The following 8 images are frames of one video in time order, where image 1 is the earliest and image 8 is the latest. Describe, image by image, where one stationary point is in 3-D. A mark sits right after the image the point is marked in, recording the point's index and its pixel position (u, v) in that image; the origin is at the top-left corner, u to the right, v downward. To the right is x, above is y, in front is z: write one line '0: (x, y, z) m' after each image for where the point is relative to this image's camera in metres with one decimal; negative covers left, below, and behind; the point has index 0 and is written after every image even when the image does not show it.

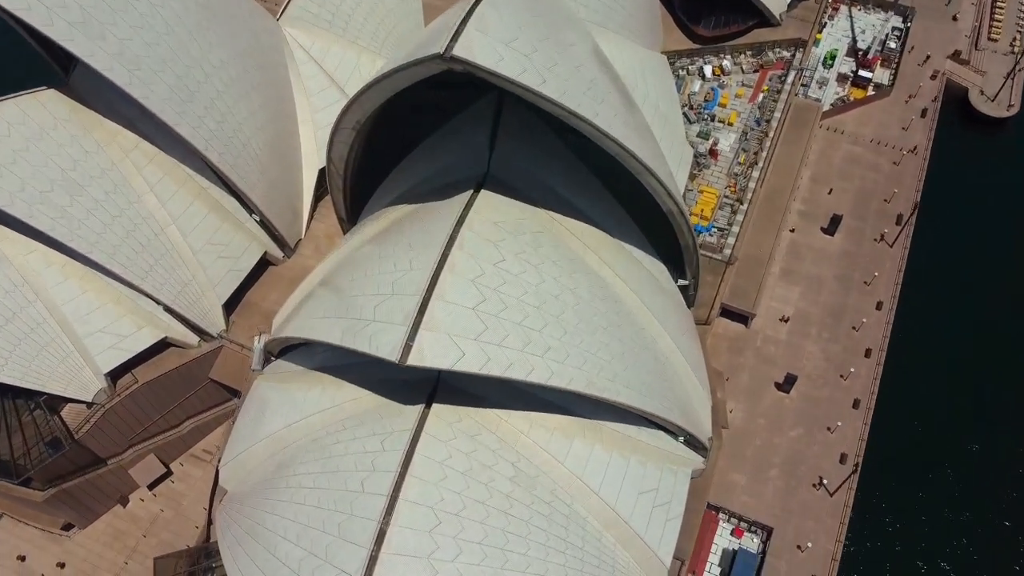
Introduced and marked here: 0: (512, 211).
0: (0.0, +1.7, +19.4) m
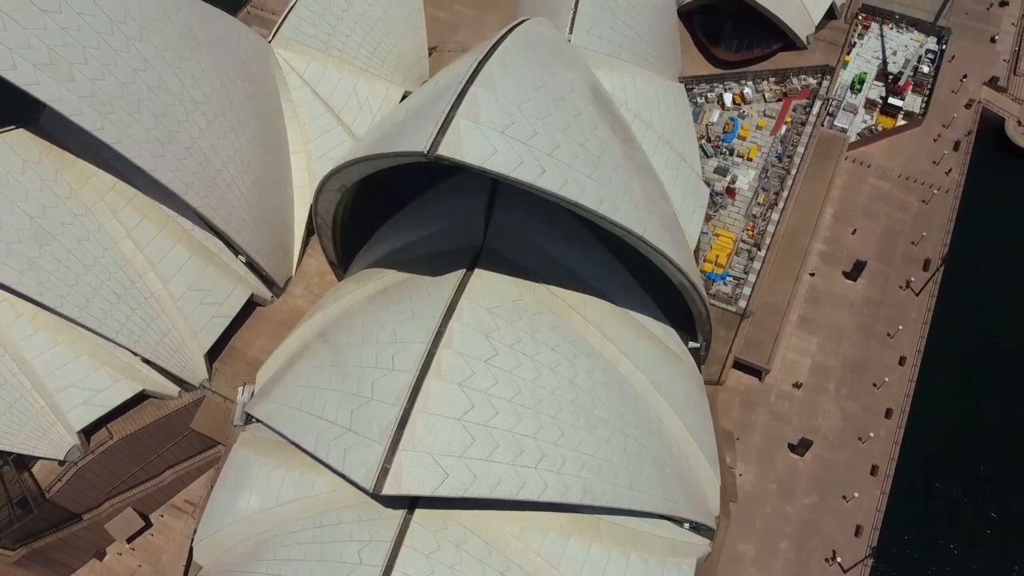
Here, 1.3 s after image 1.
0: (-0.1, -0.2, +17.8) m
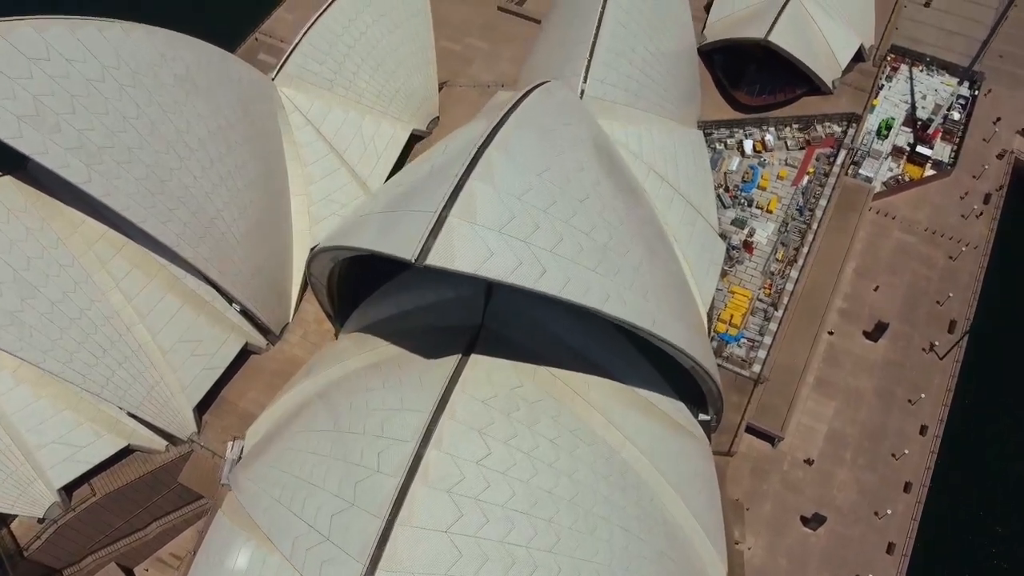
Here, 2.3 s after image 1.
0: (-0.1, -1.9, +16.7) m
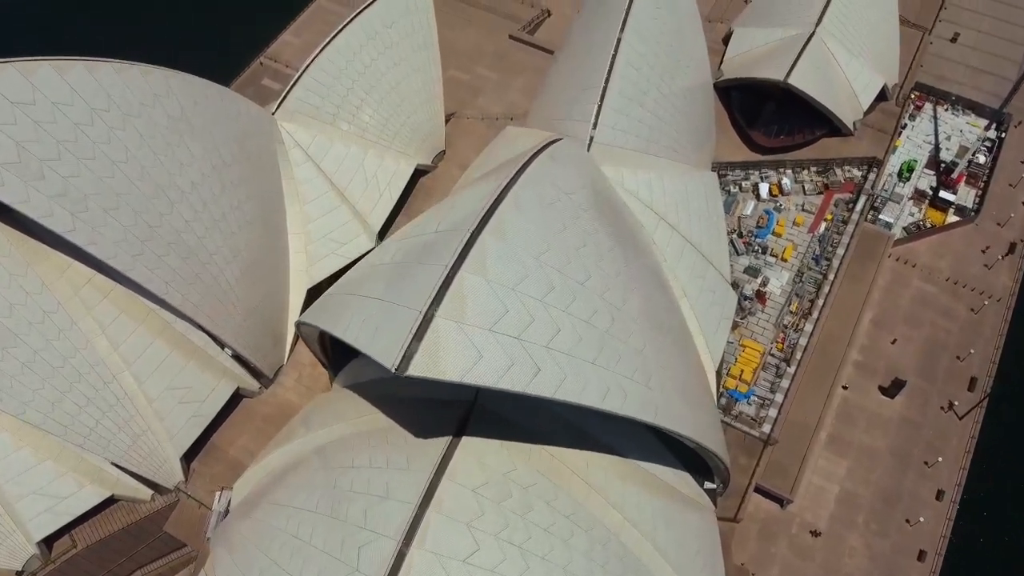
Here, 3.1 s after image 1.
0: (-0.2, -3.3, +15.8) m
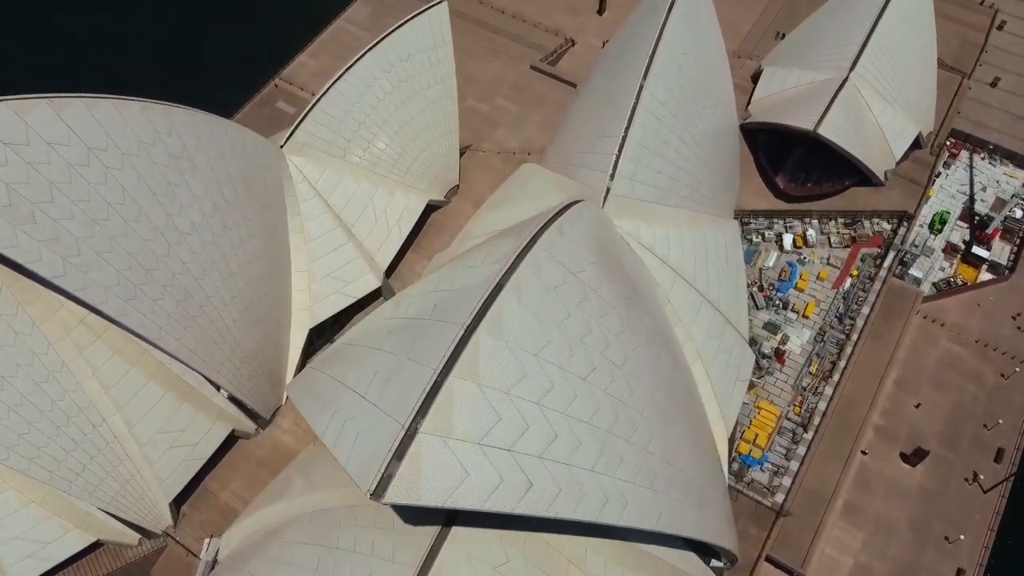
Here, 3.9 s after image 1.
0: (-0.4, -4.7, +14.9) m
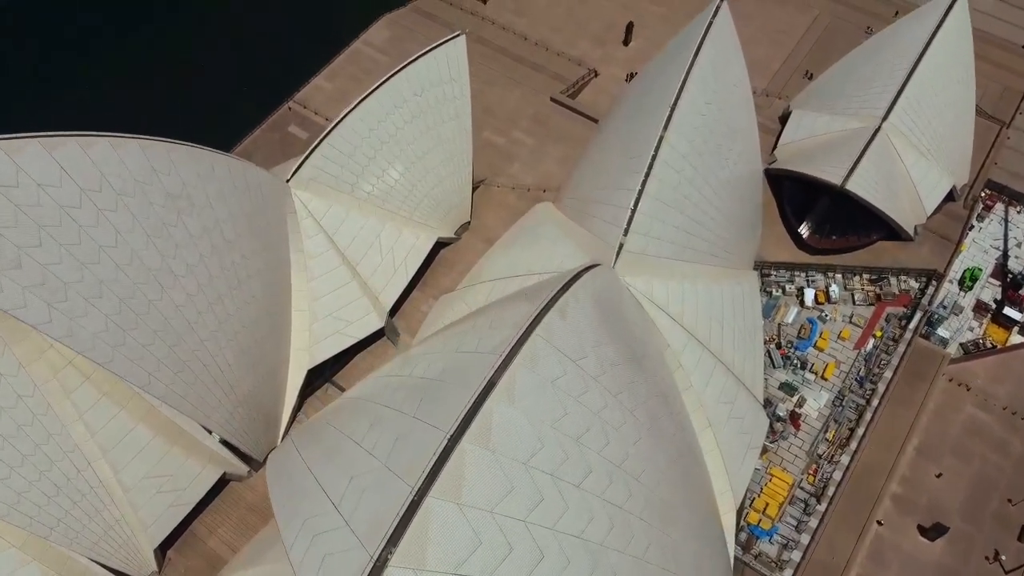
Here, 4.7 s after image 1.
0: (-0.6, -6.1, +14.1) m
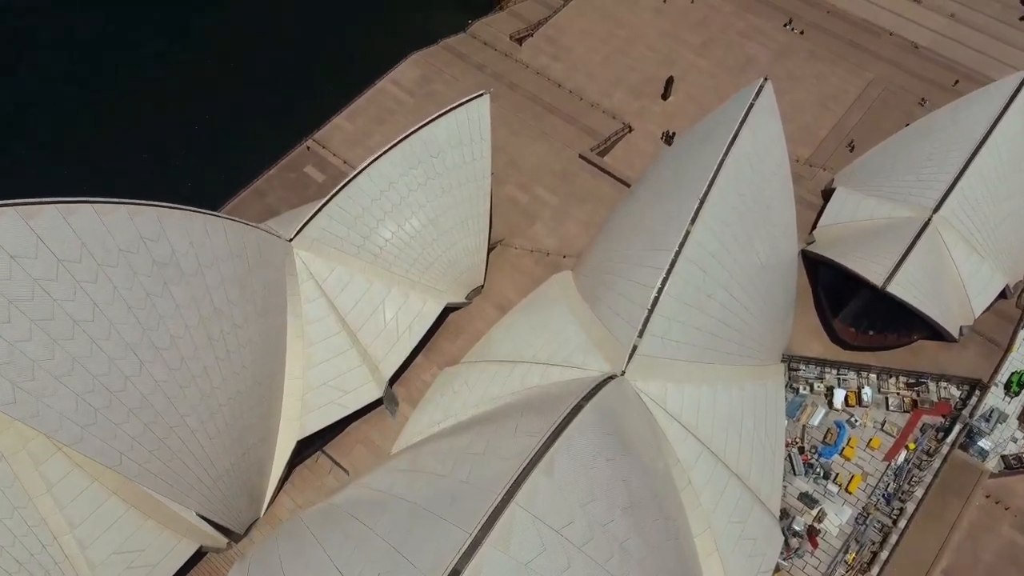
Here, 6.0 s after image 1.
0: (-1.3, -8.3, +12.7) m
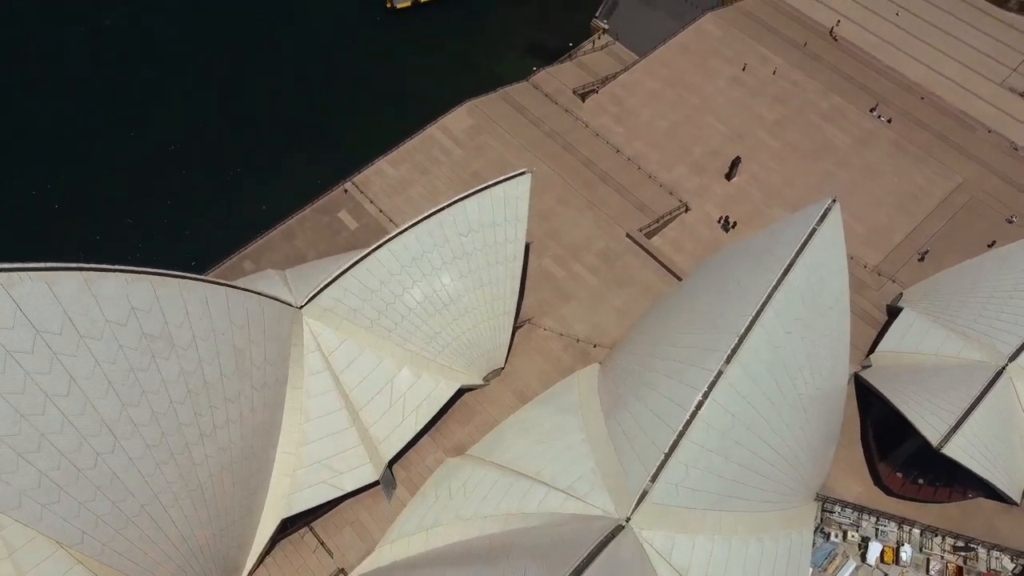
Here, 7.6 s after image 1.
0: (-2.6, -10.6, +11.2) m
